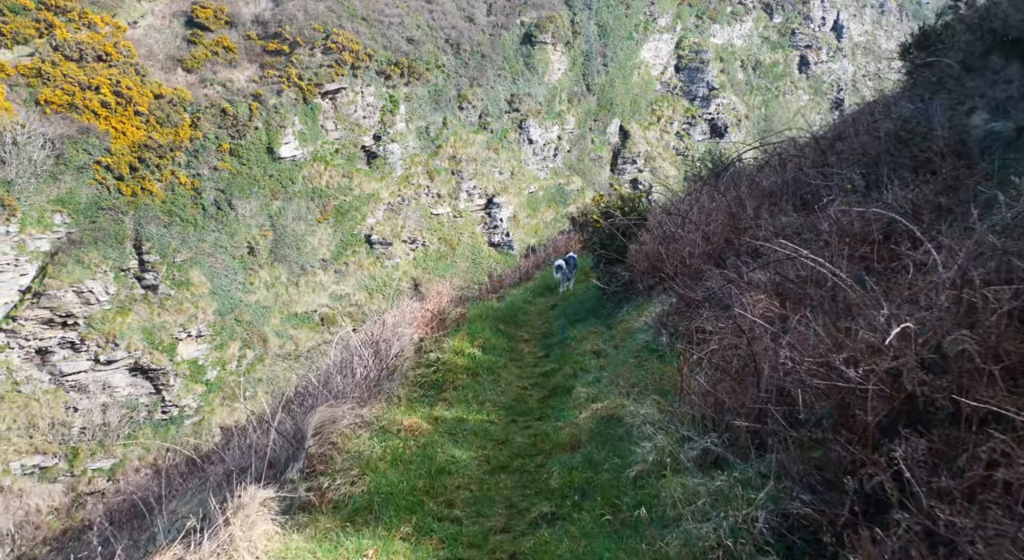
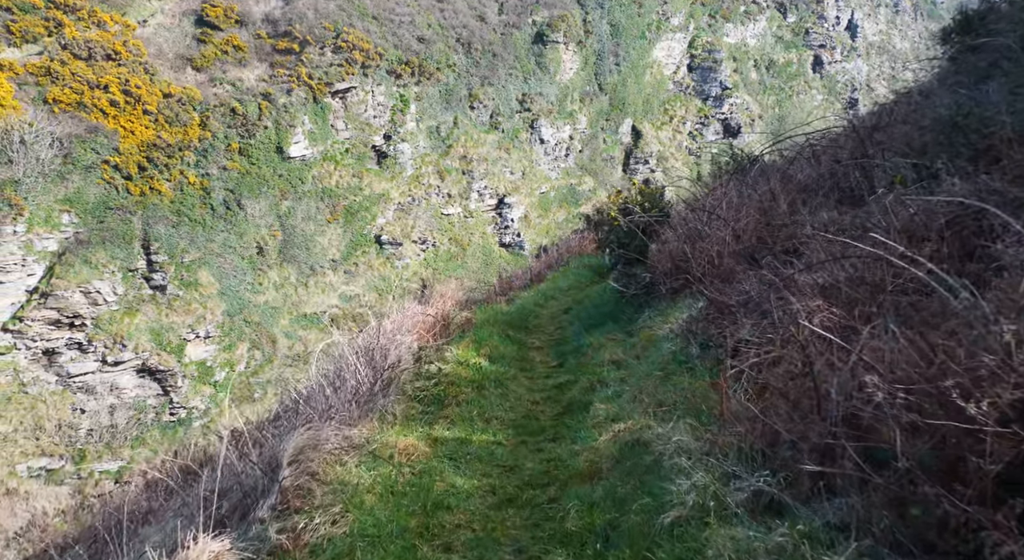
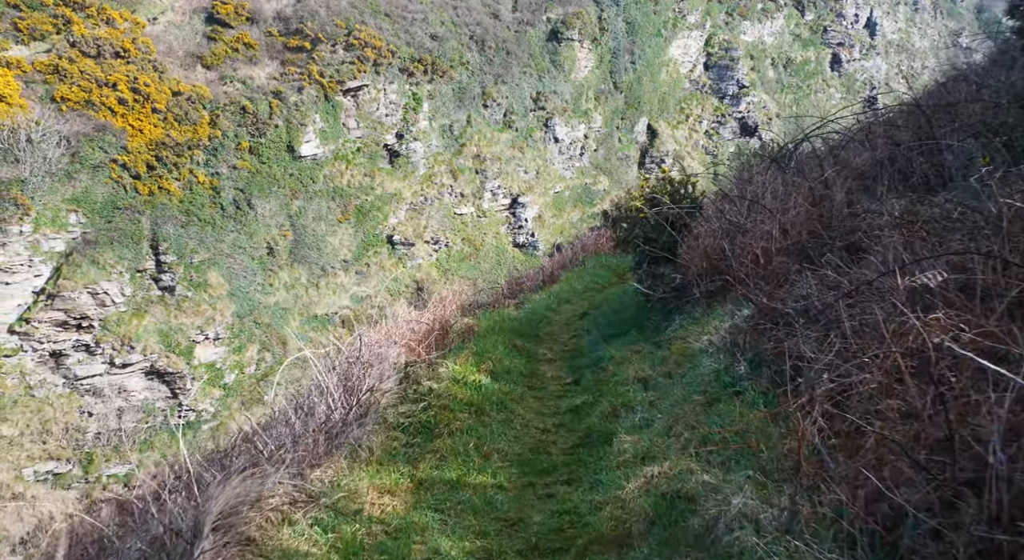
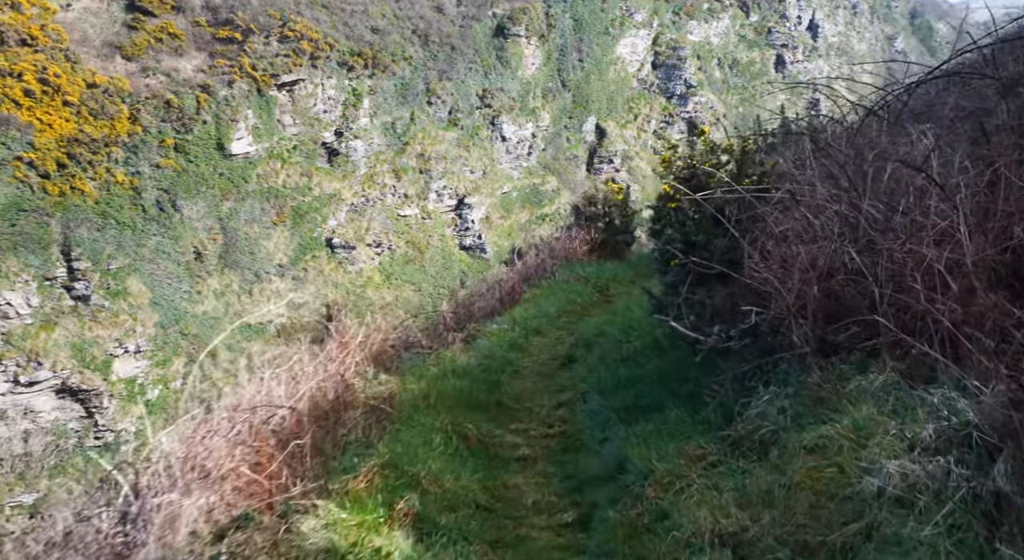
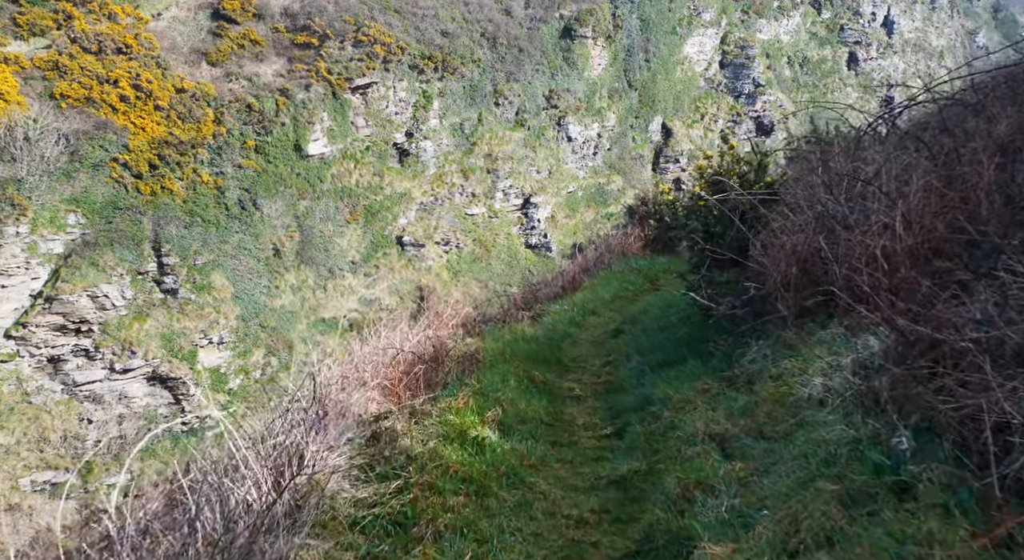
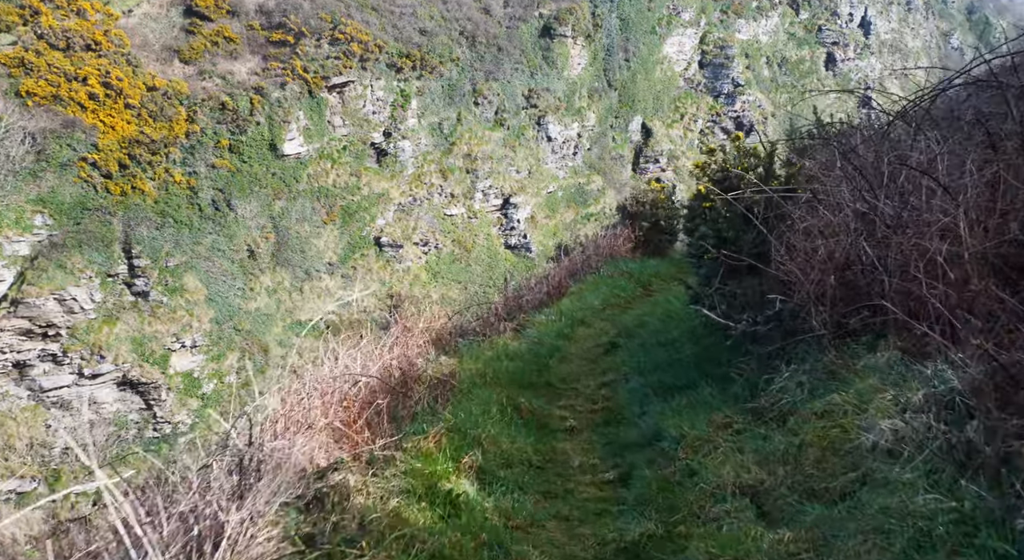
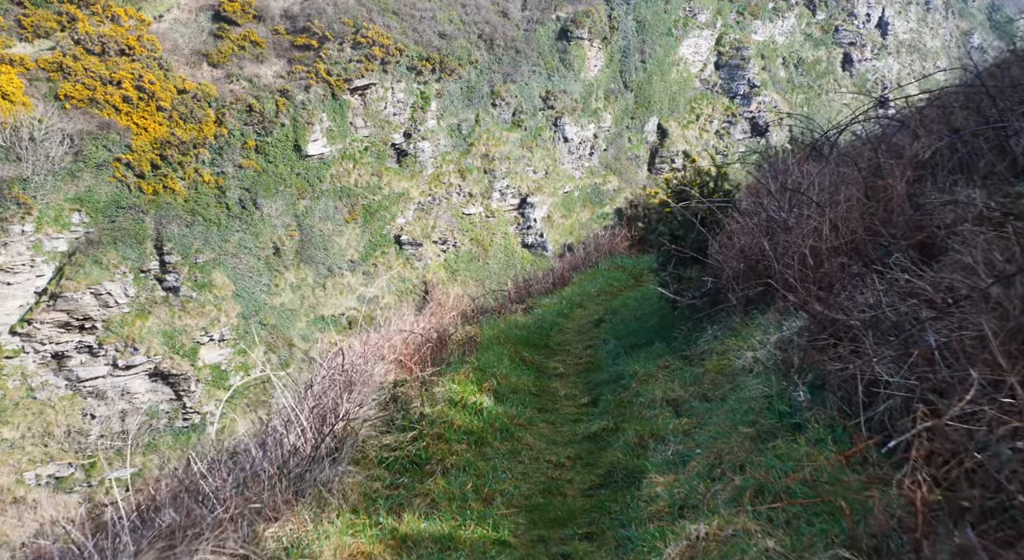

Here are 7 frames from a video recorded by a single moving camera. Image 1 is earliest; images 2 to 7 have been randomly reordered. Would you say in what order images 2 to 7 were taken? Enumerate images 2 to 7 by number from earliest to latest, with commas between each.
2, 3, 7, 5, 6, 4
